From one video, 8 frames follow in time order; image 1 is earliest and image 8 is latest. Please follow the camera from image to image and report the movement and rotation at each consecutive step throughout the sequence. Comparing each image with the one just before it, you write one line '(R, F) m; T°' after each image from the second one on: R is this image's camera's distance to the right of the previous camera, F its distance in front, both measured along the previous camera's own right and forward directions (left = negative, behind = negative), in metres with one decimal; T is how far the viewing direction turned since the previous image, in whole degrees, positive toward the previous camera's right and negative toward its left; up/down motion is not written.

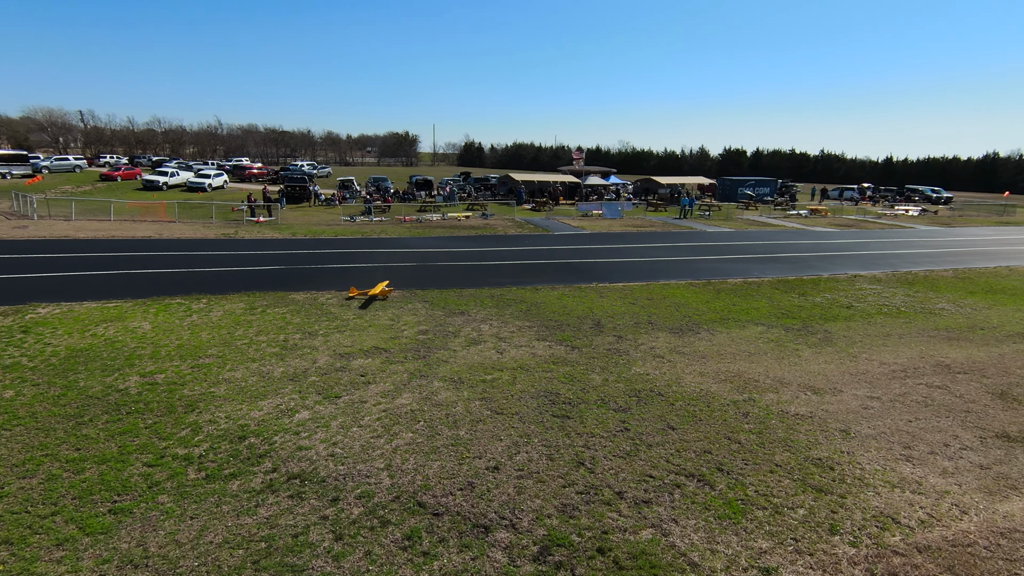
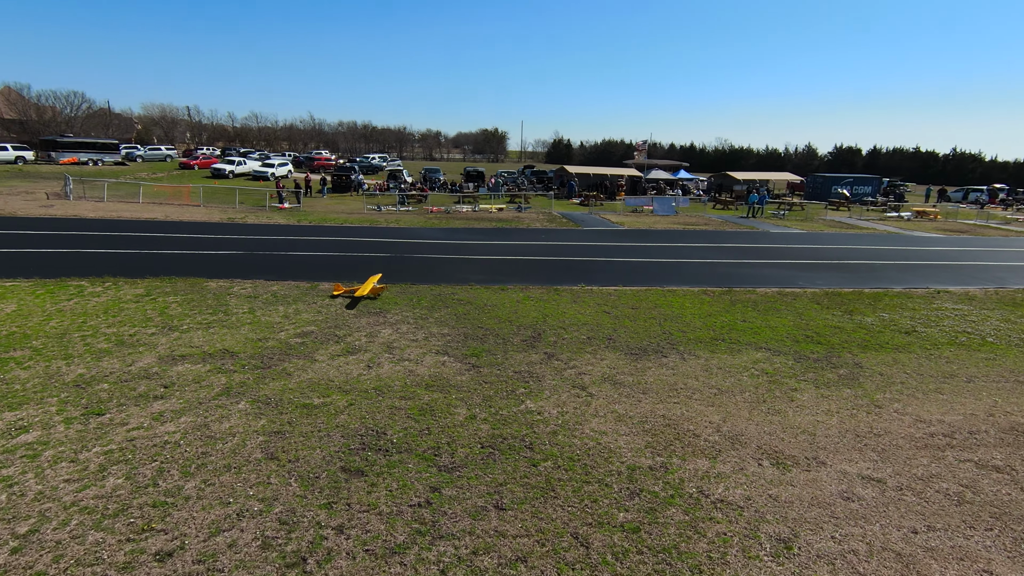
(+3.2, +3.0) m; -9°
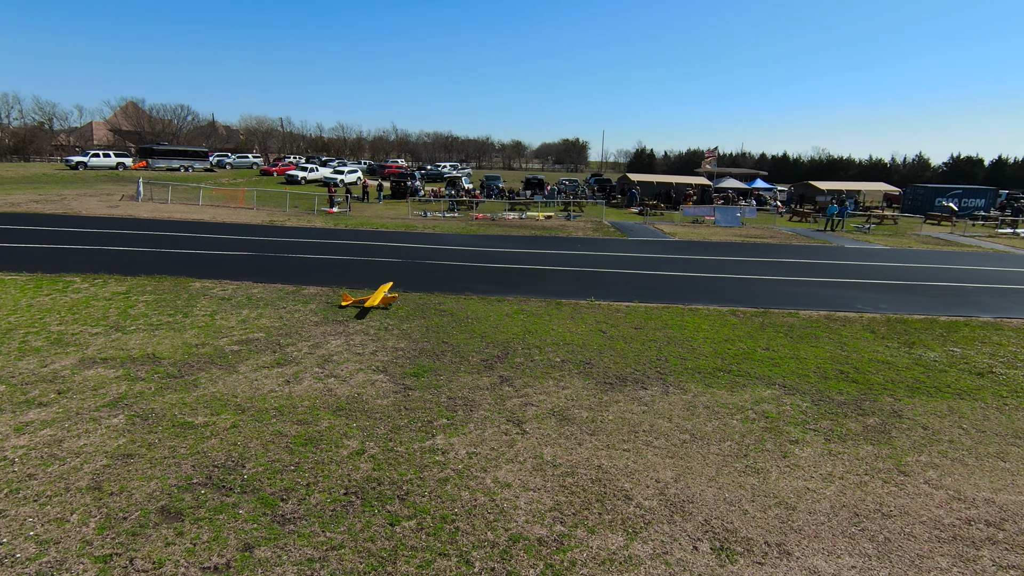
(+1.9, +1.4) m; -8°
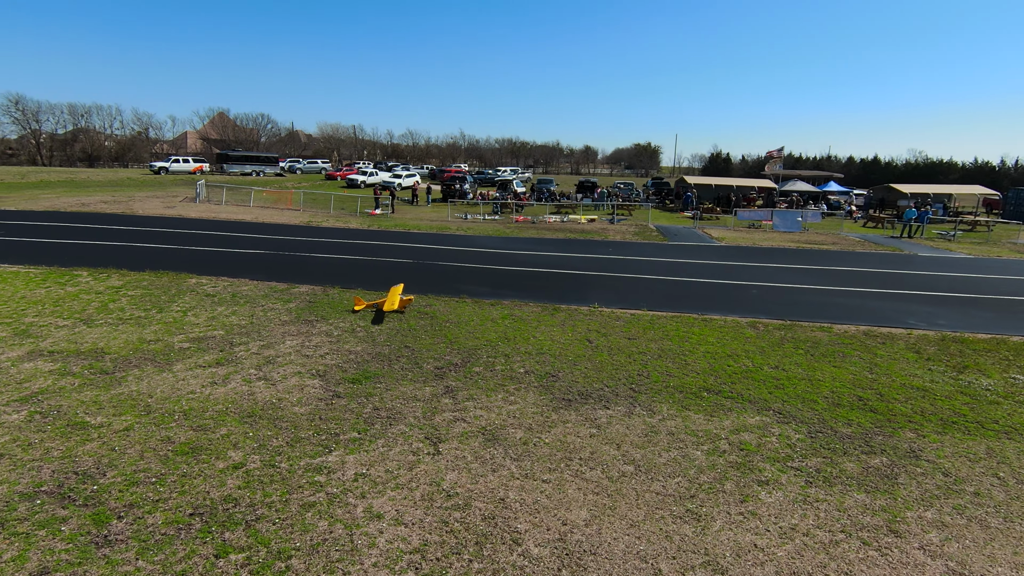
(+1.6, +1.0) m; -7°
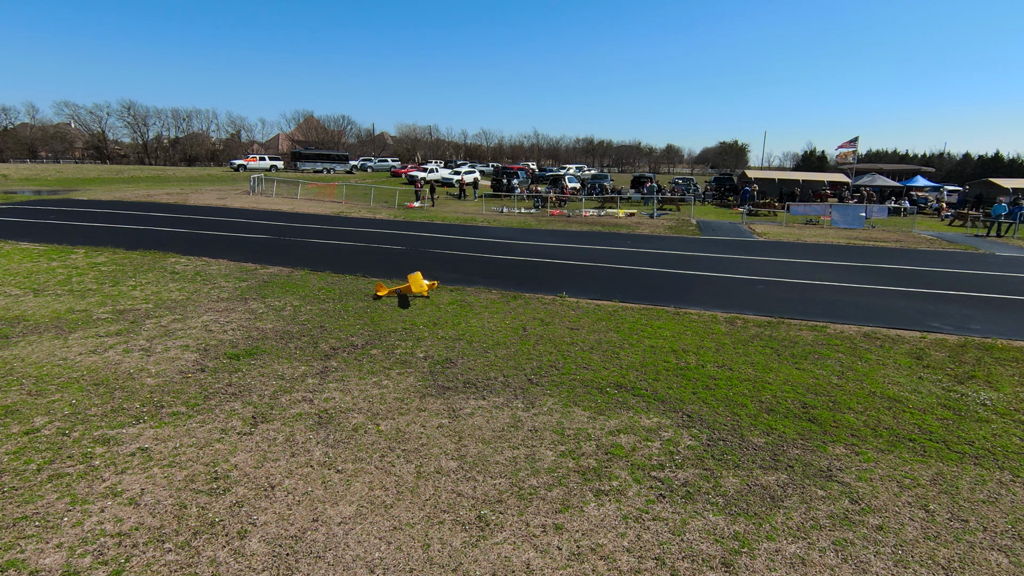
(+2.4, +0.9) m; -8°
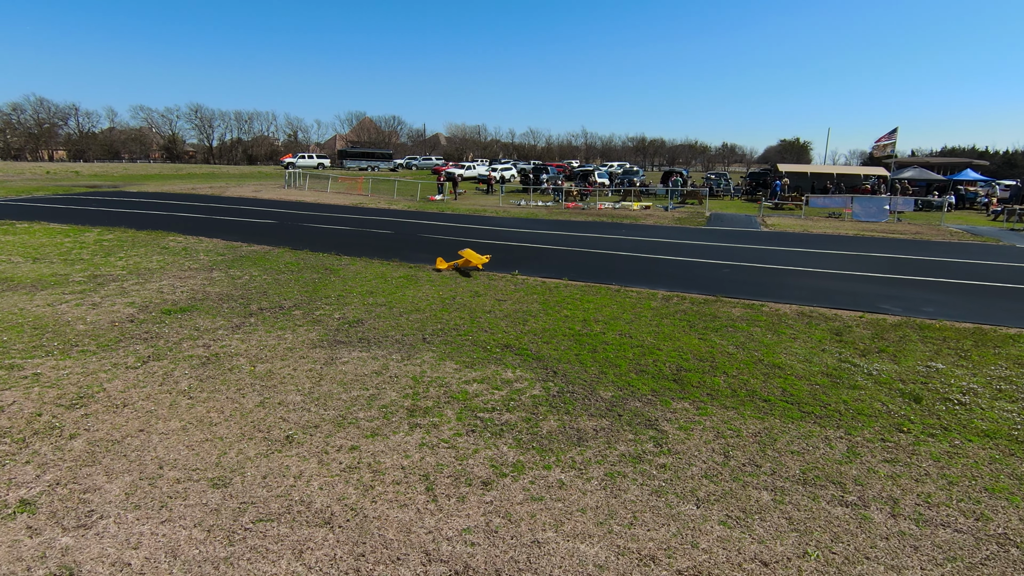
(+2.1, -0.3) m; -6°
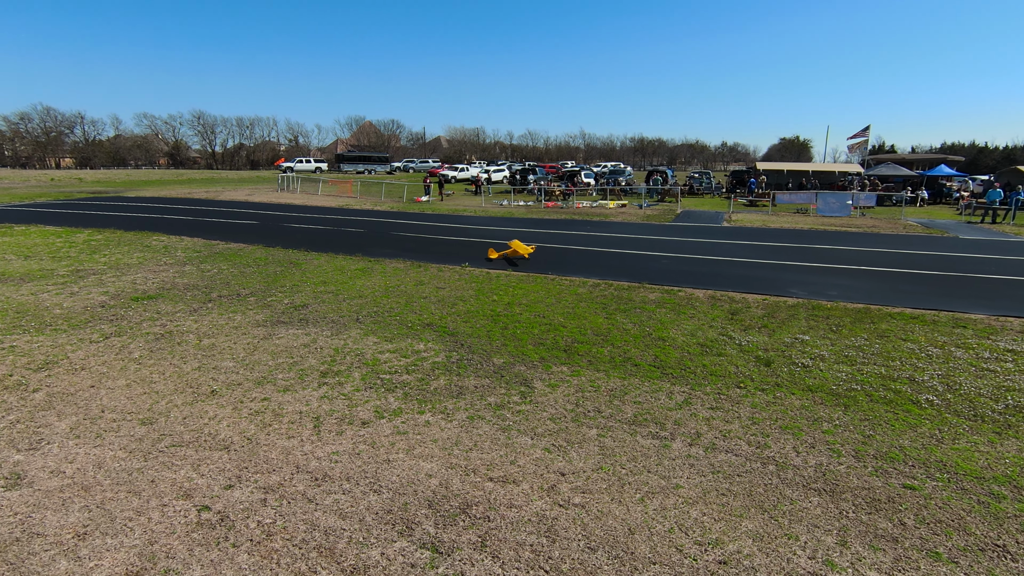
(+1.2, -1.0) m; -1°
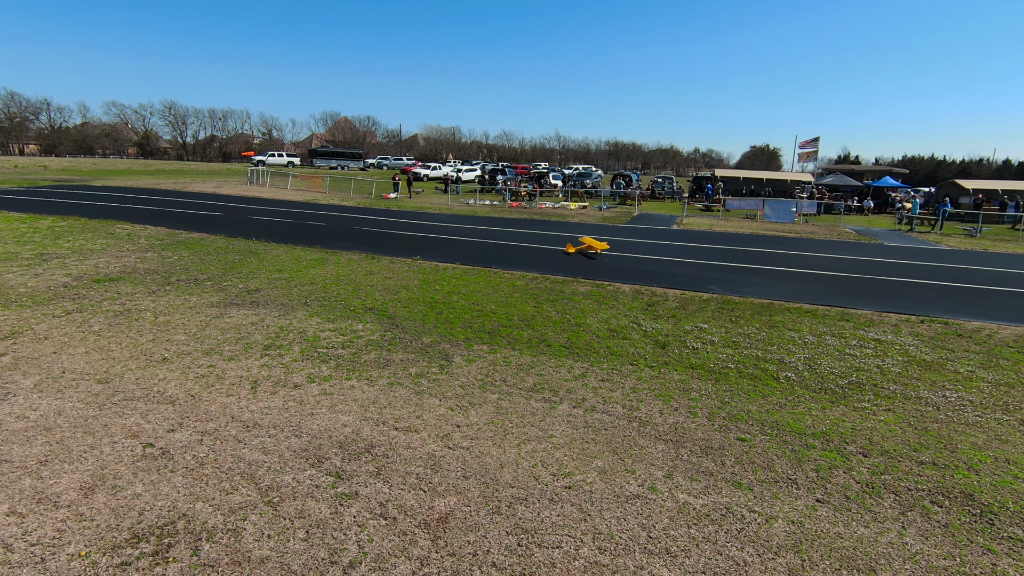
(+0.7, -0.9) m; +2°
